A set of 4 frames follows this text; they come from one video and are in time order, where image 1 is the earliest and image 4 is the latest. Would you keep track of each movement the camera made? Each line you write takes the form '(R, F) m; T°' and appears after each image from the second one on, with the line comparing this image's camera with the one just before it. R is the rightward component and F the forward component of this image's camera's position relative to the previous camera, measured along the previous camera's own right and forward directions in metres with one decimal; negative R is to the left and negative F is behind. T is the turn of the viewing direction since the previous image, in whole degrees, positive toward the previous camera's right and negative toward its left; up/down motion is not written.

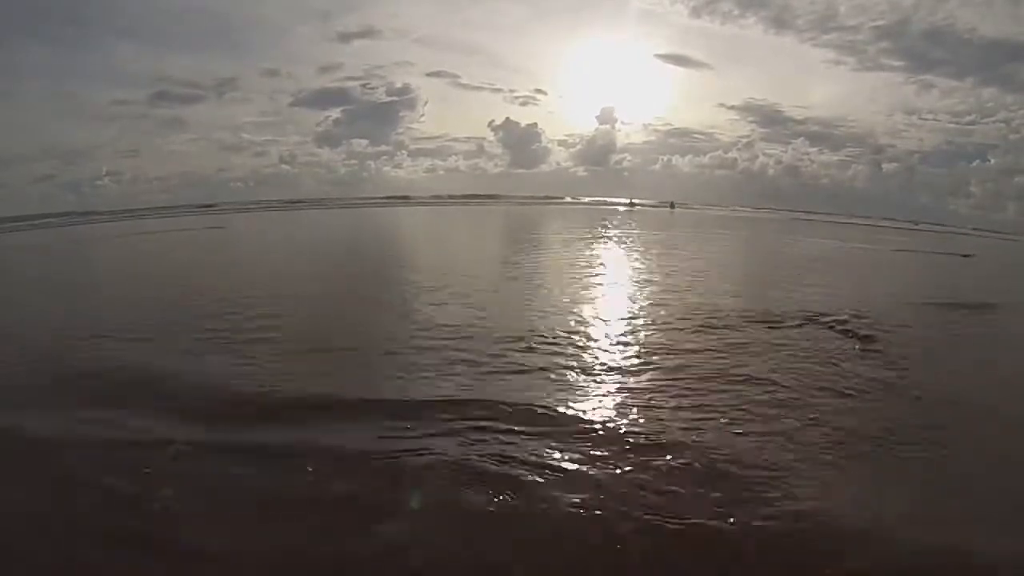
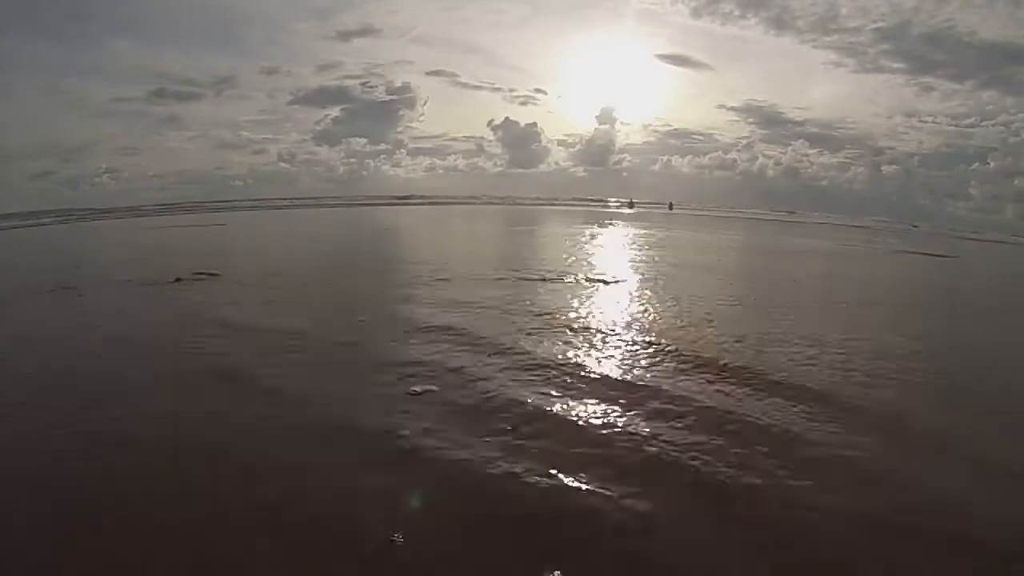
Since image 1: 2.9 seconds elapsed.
(-0.1, +0.6) m; 0°
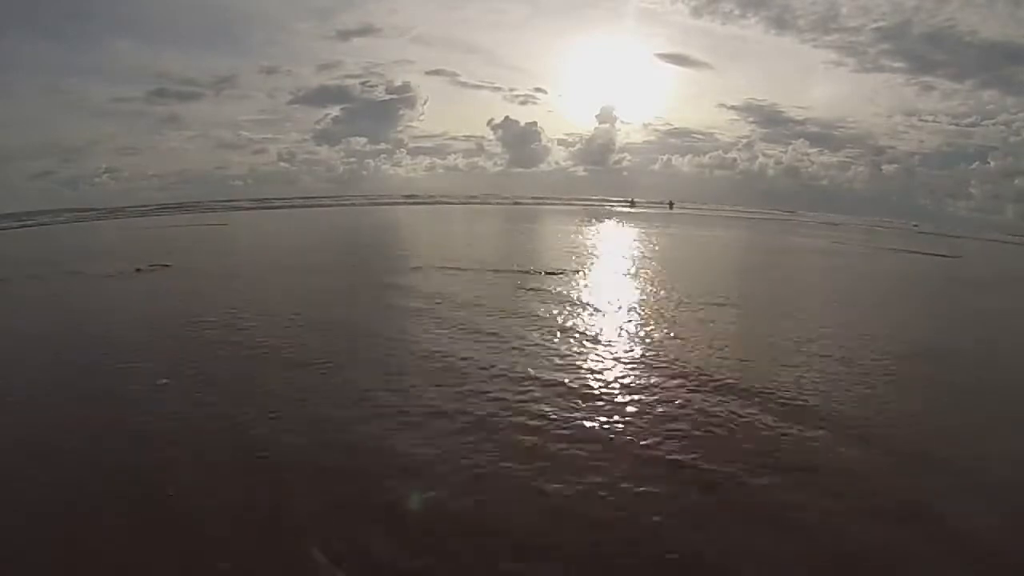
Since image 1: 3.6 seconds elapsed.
(-0.2, +2.0) m; 0°
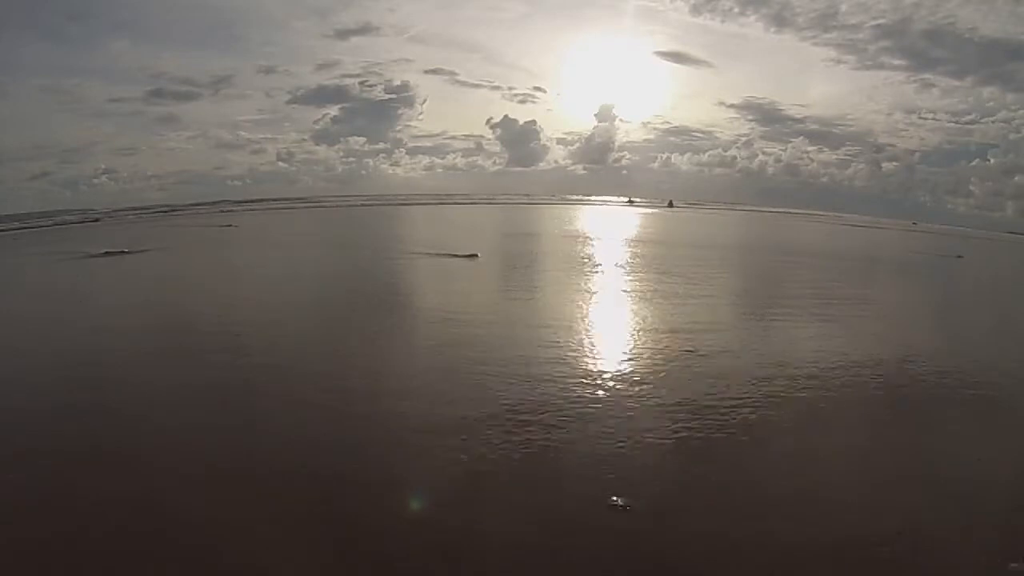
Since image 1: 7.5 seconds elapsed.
(+0.1, +0.9) m; 0°
